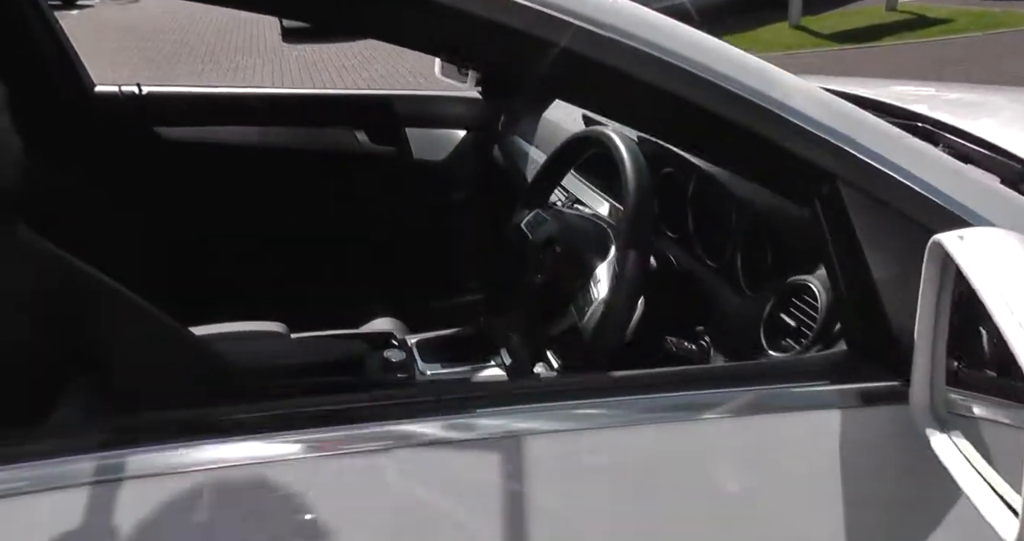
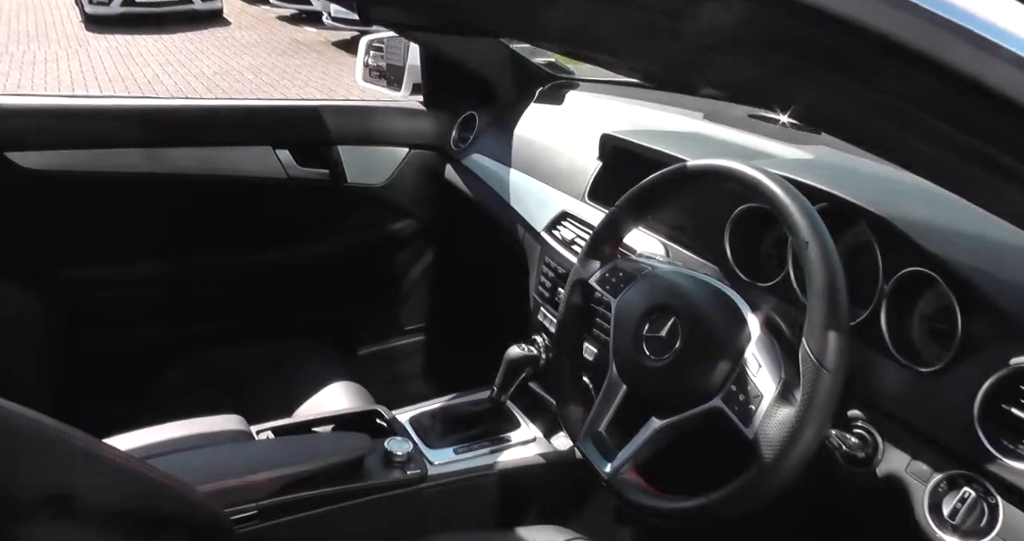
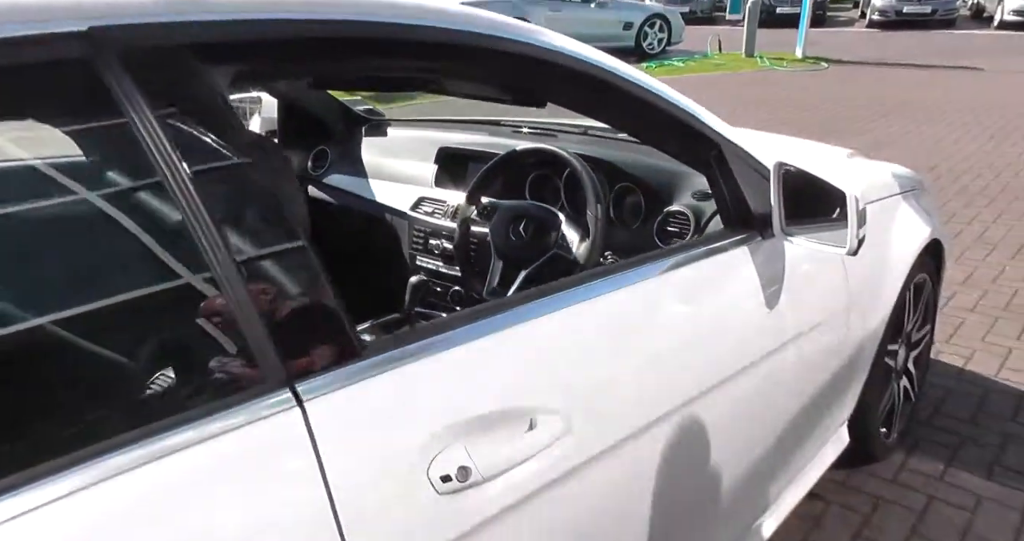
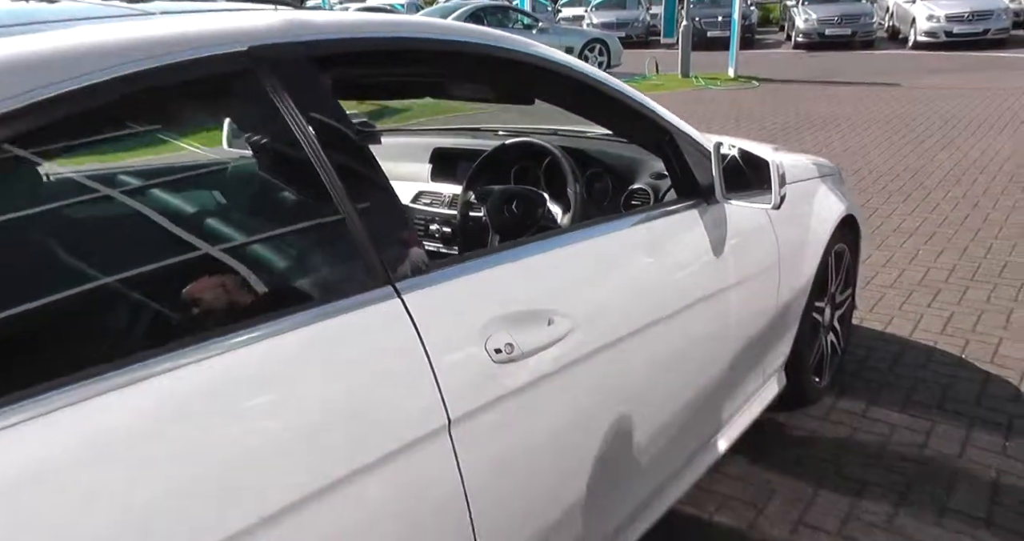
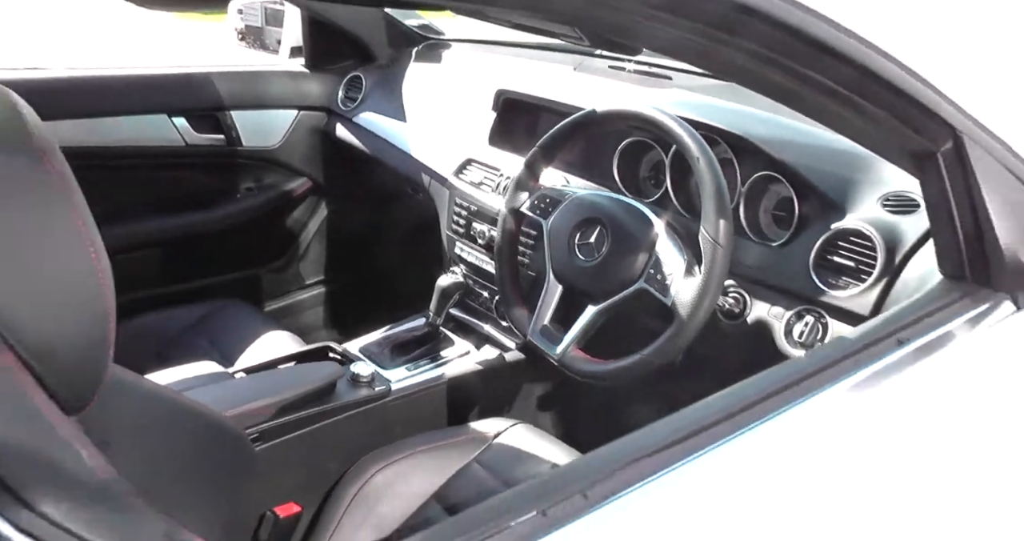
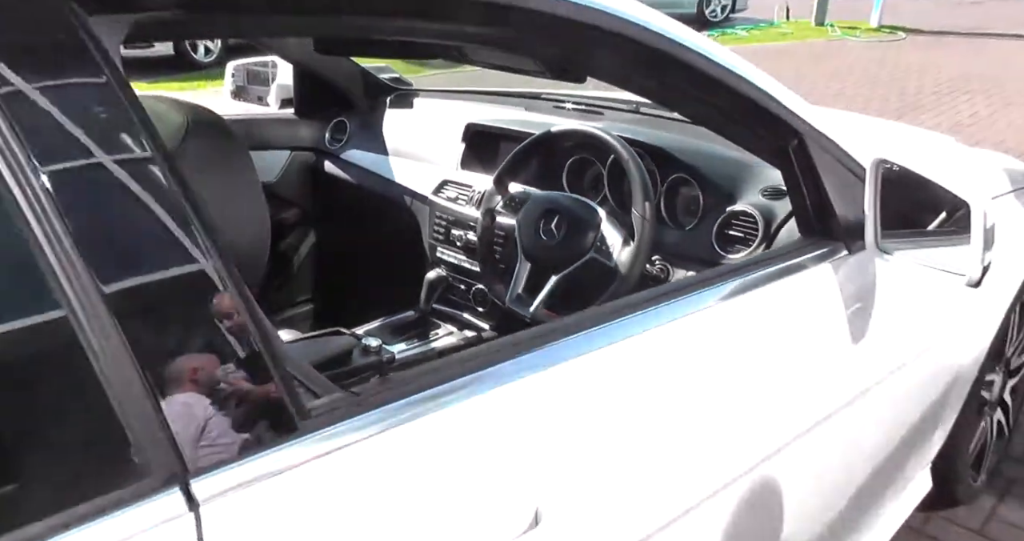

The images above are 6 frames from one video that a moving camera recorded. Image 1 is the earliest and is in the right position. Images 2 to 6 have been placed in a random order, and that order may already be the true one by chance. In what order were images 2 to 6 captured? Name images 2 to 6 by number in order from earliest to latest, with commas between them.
2, 5, 6, 3, 4
